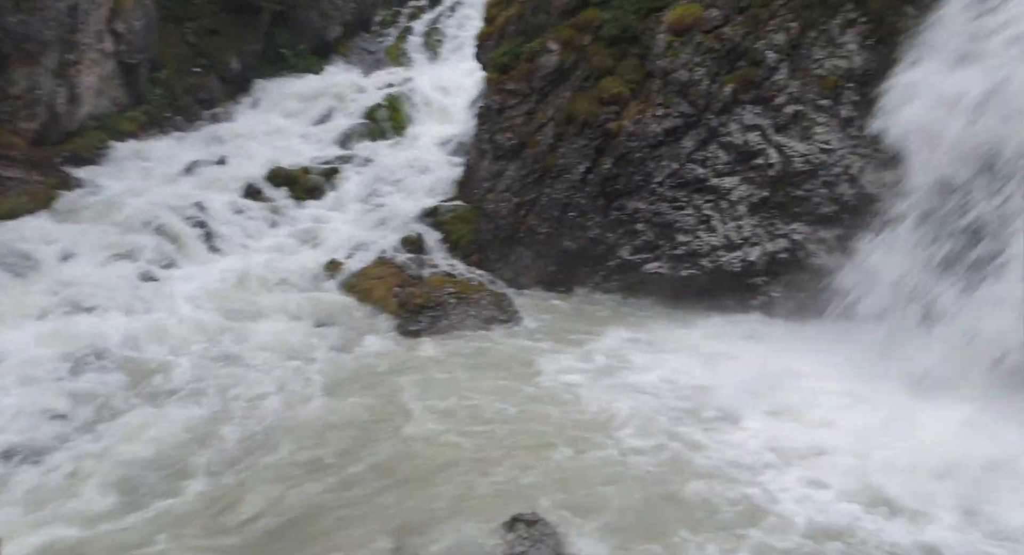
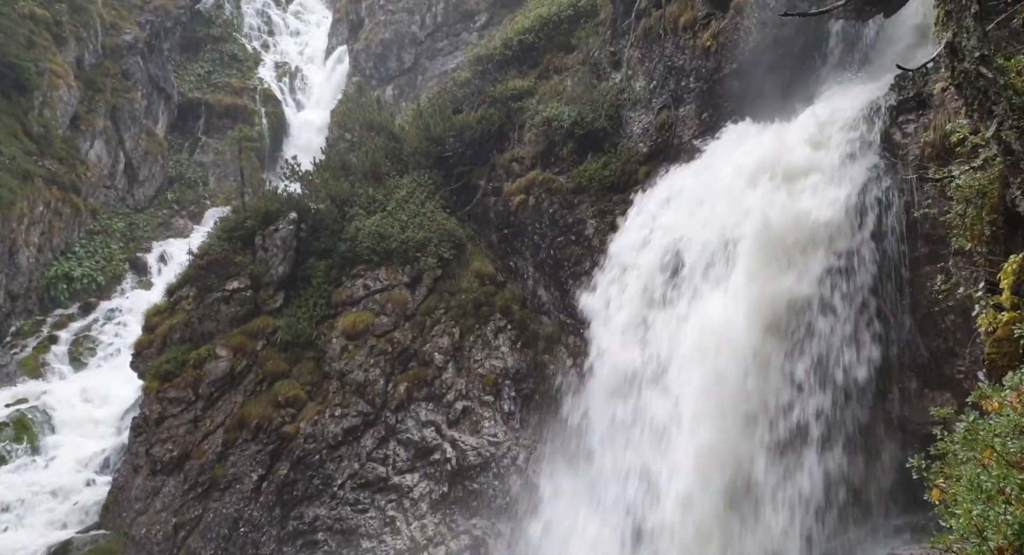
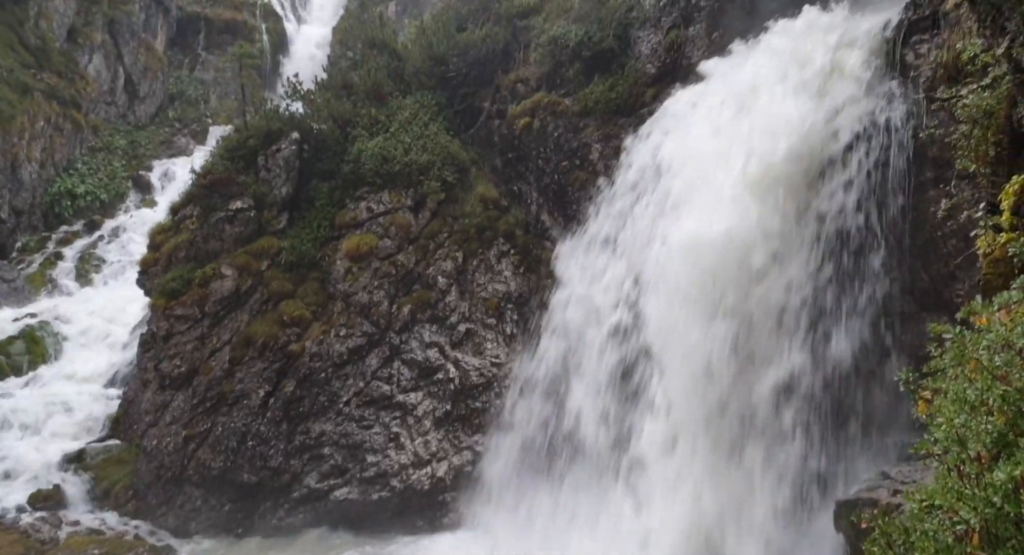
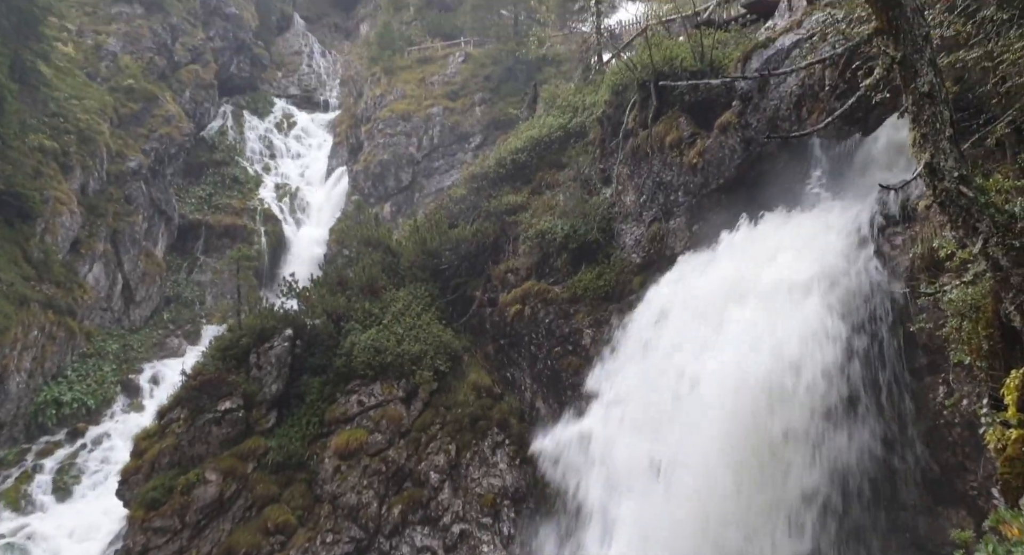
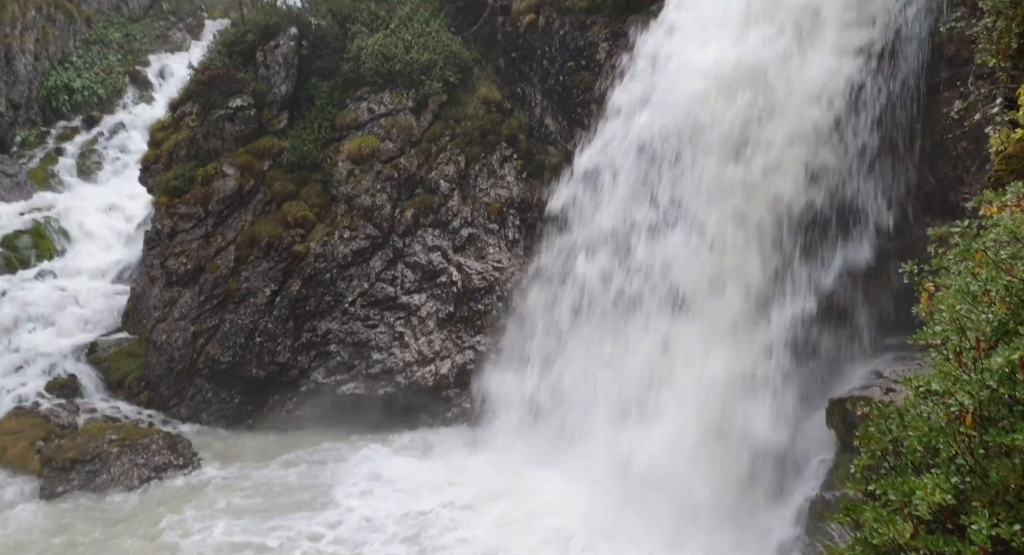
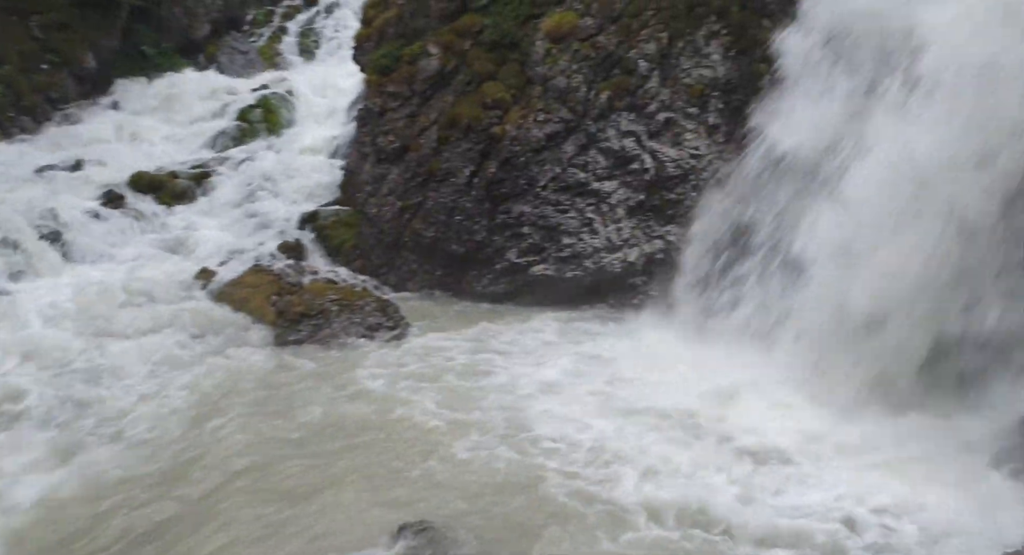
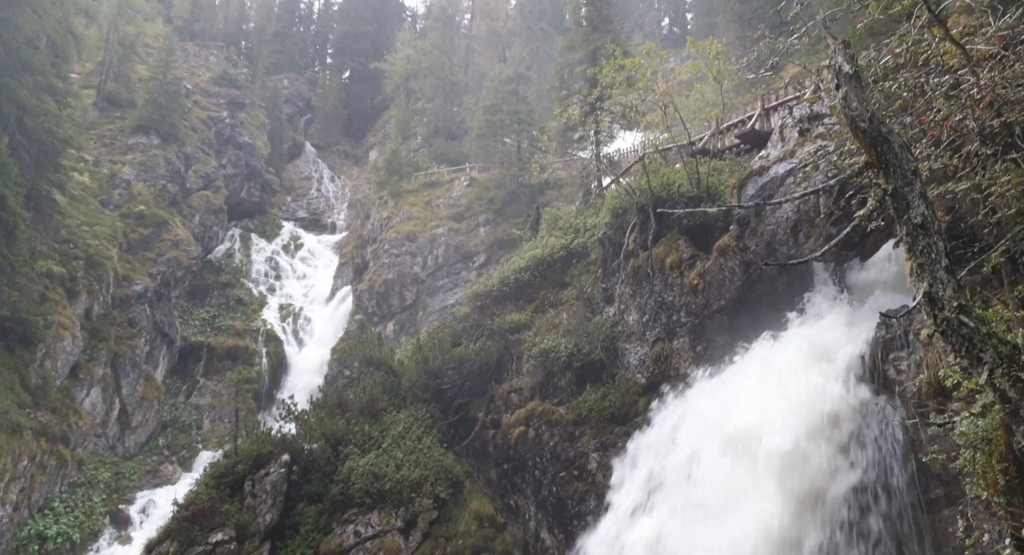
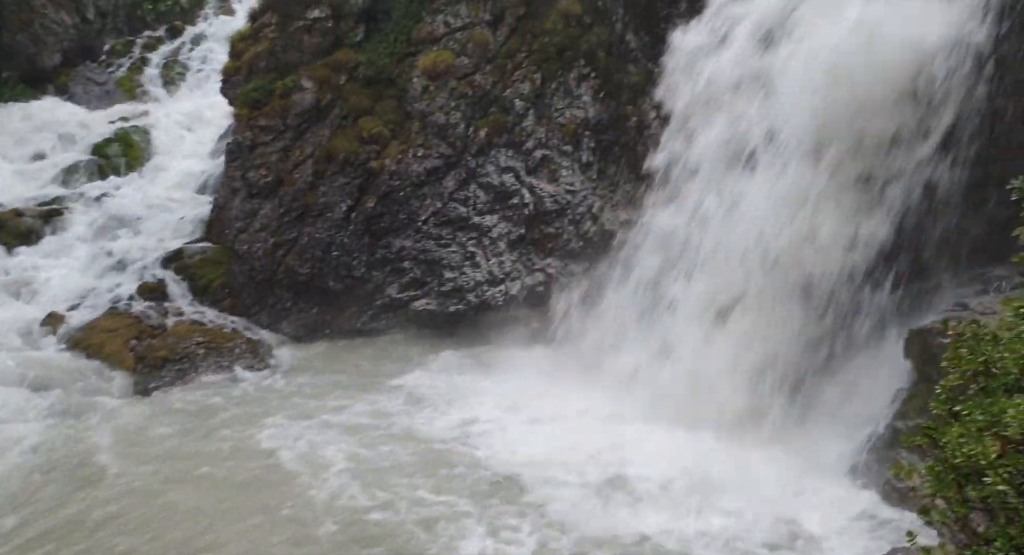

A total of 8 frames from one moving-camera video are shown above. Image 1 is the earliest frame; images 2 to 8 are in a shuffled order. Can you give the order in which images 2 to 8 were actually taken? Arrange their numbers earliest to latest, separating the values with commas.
6, 8, 5, 3, 2, 4, 7
